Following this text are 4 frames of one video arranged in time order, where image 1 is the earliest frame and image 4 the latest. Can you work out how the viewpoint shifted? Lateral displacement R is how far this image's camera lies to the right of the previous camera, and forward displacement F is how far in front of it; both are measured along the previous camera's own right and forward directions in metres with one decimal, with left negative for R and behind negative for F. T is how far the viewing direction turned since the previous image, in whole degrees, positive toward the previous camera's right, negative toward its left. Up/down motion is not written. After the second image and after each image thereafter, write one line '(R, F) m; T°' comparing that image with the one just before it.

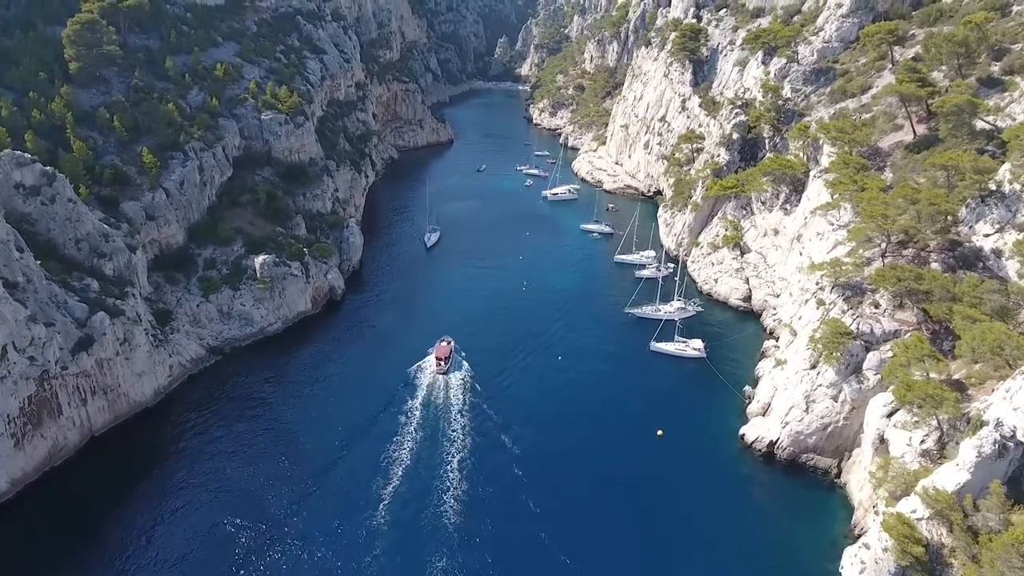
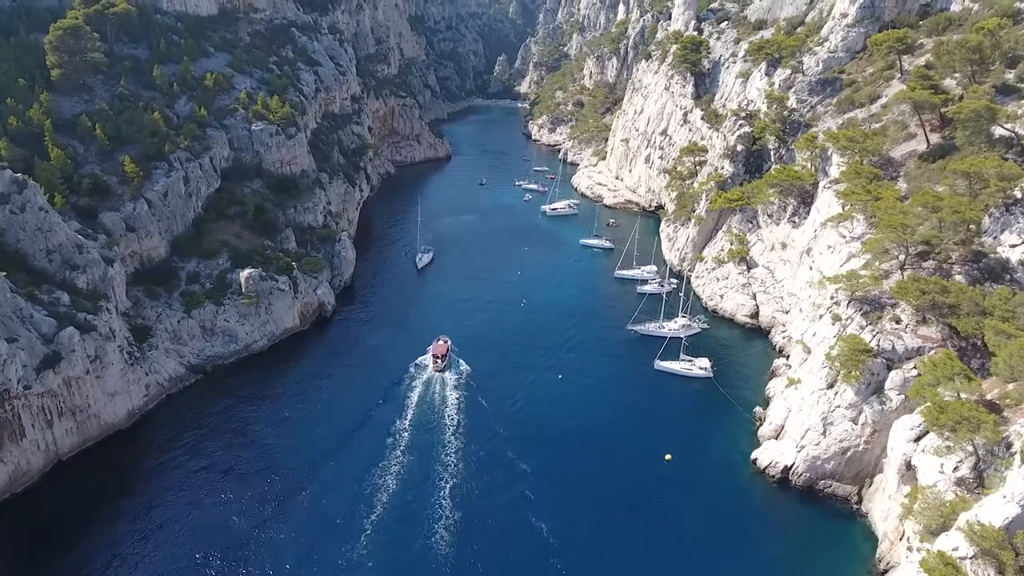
(+0.2, +2.2) m; 0°
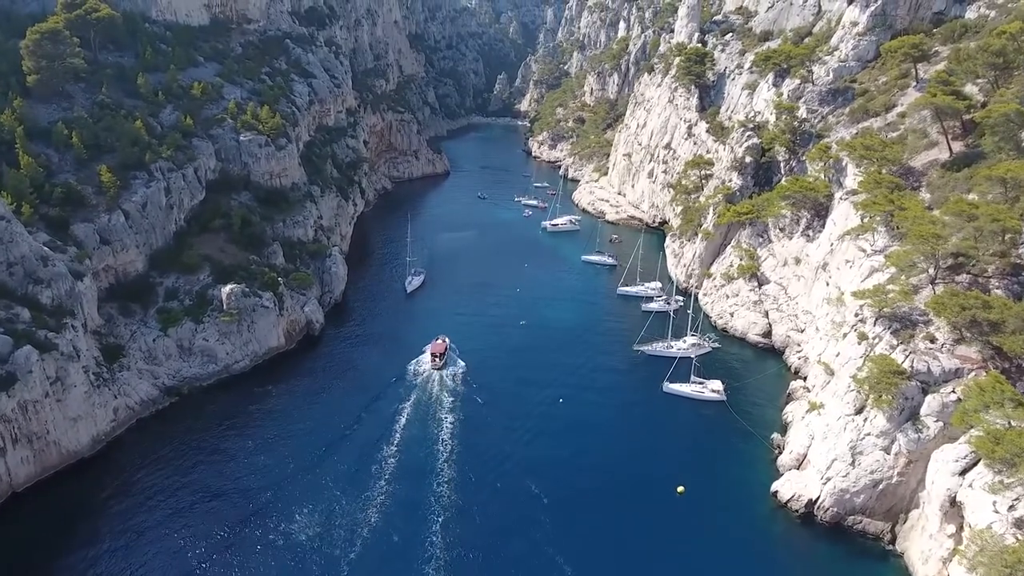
(+0.1, +2.8) m; 0°
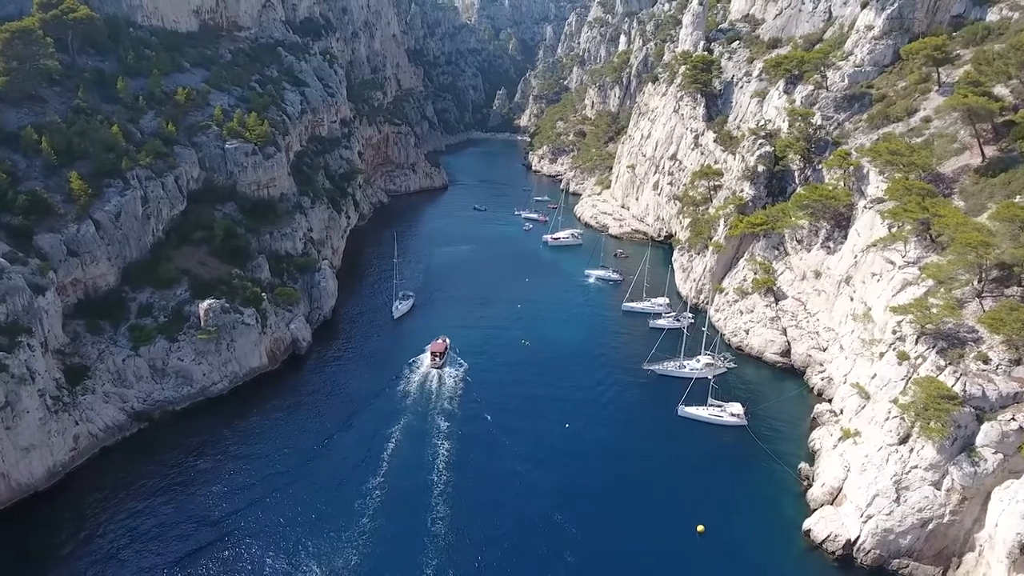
(-0.1, +3.2) m; 0°
